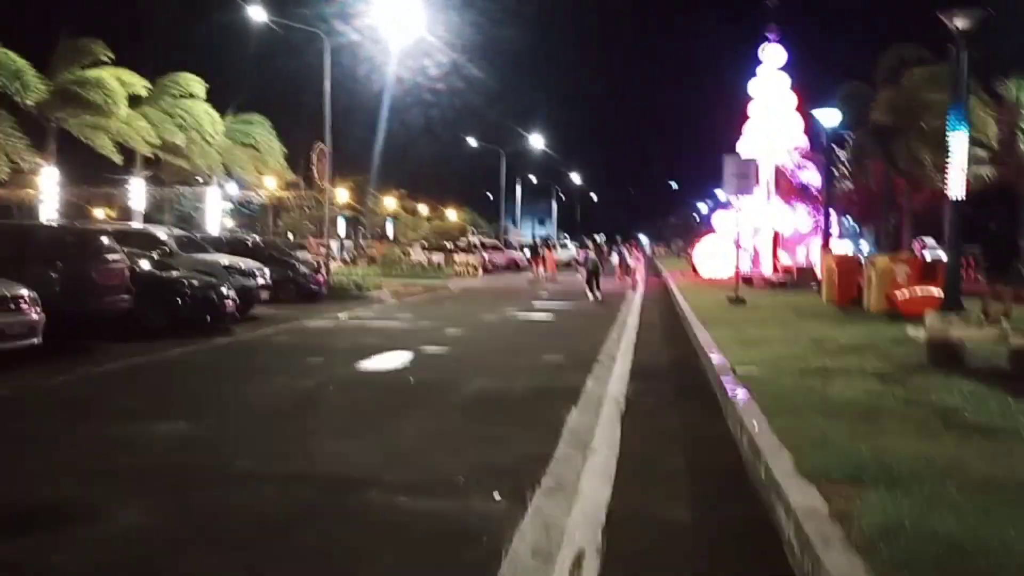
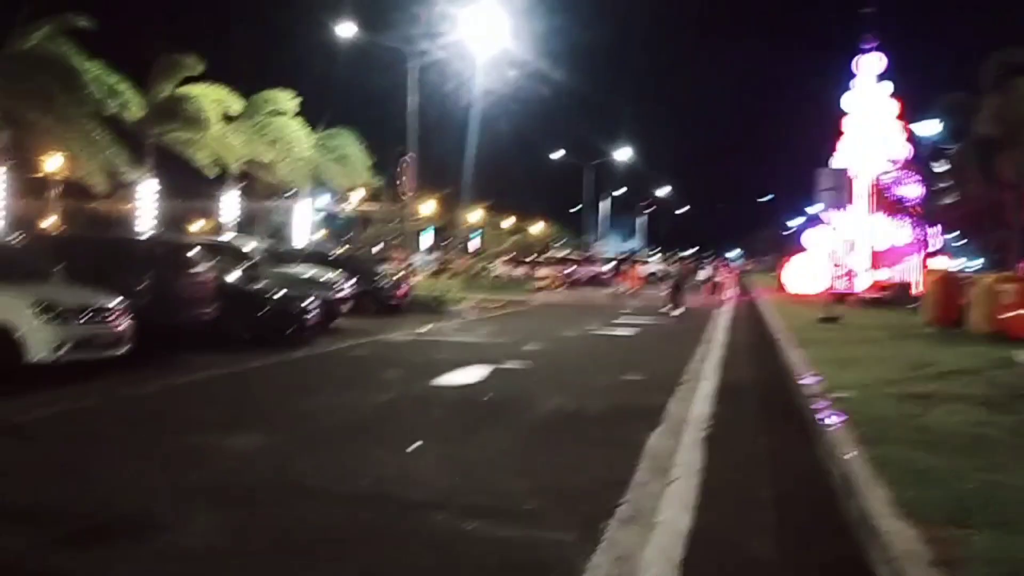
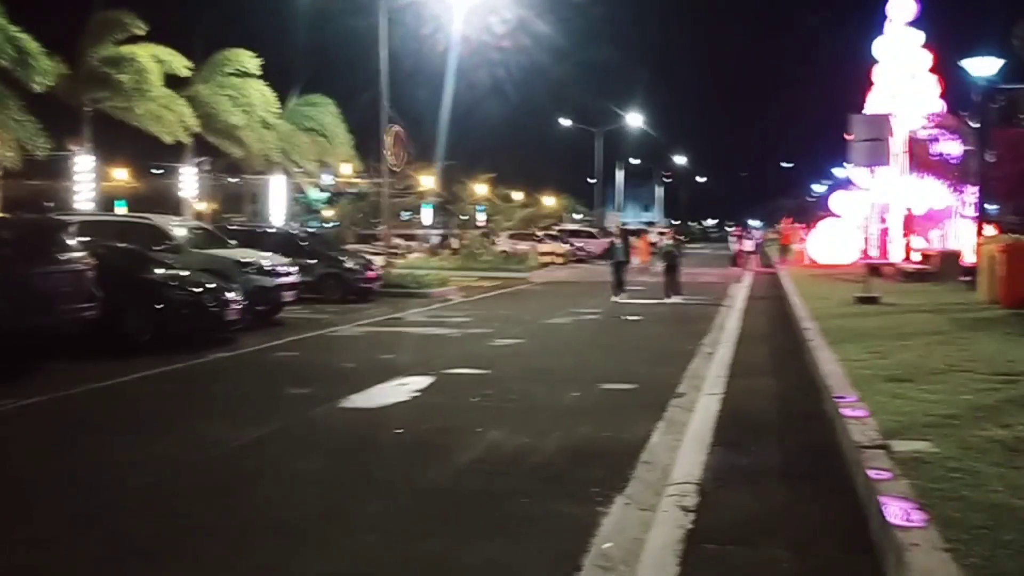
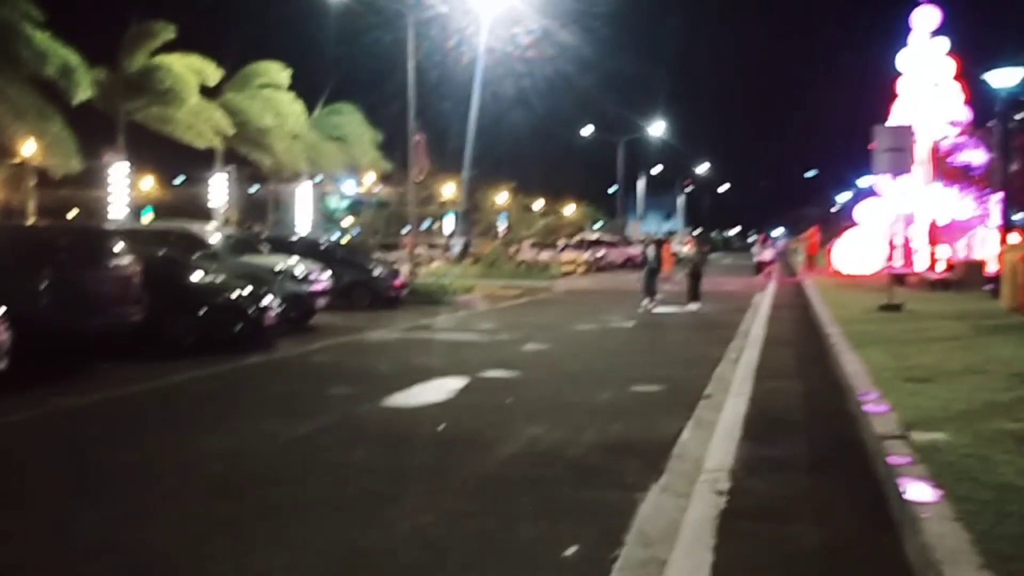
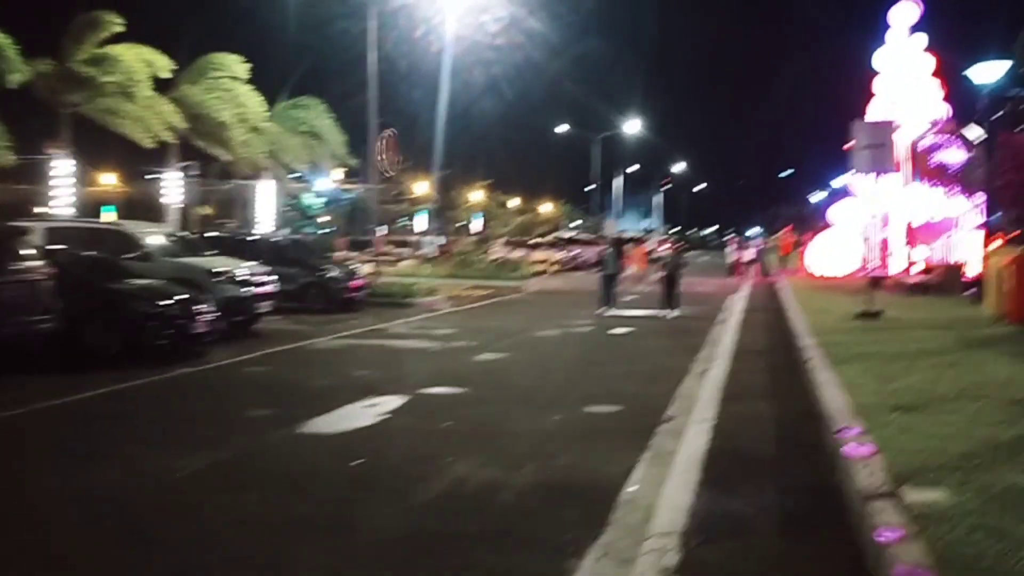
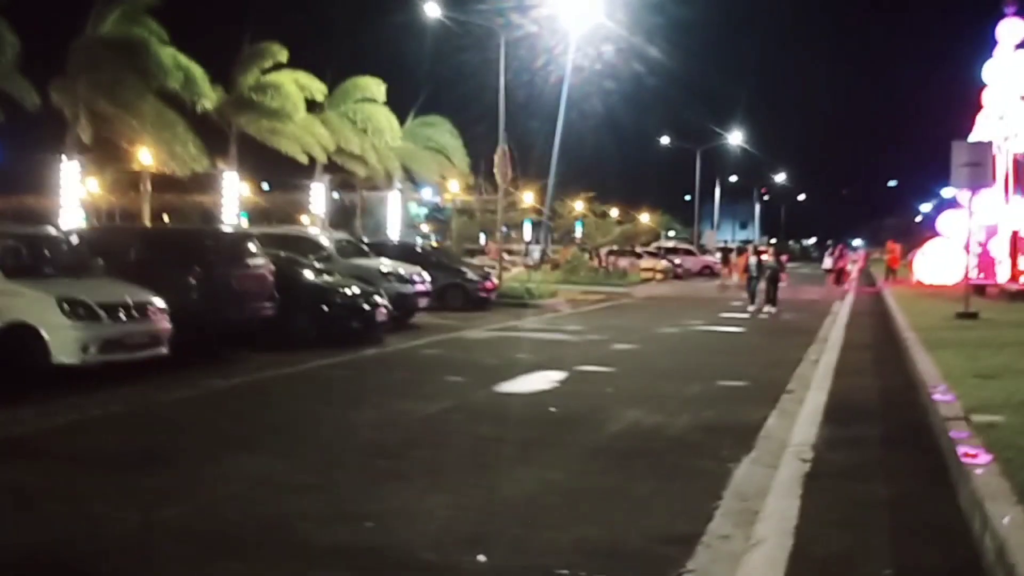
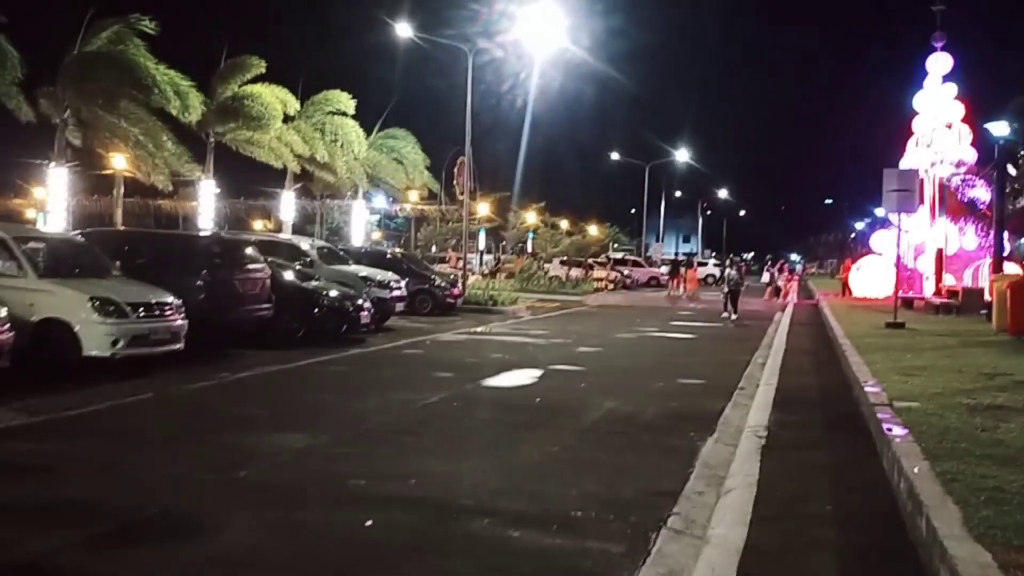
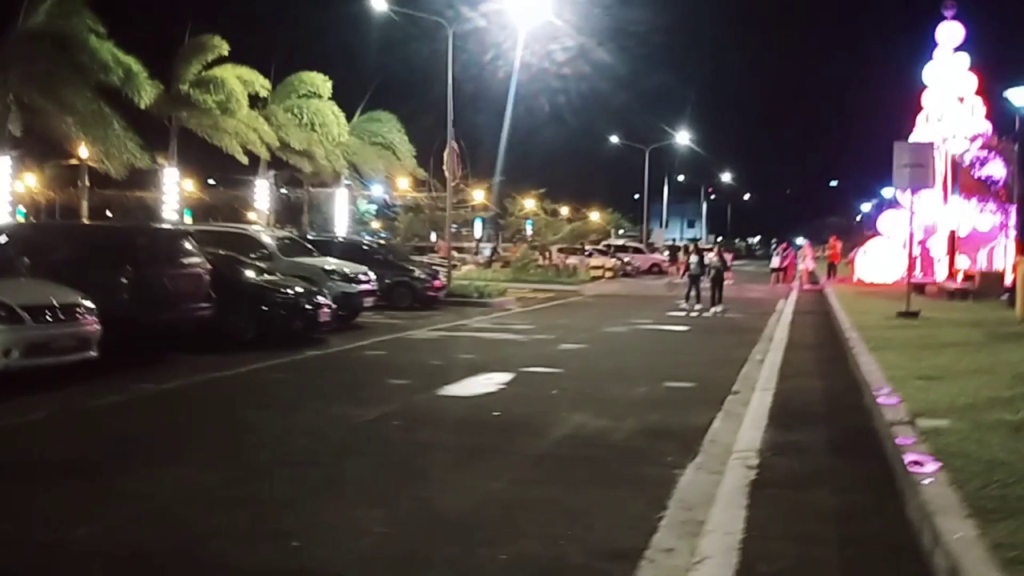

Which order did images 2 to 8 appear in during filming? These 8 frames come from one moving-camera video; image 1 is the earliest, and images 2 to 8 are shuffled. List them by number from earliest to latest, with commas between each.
2, 7, 6, 8, 4, 3, 5
